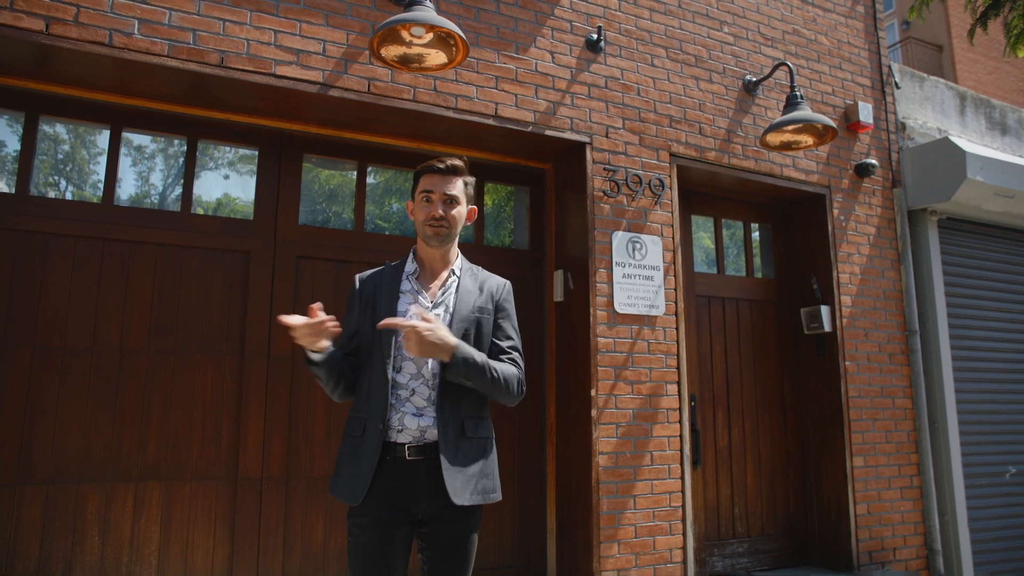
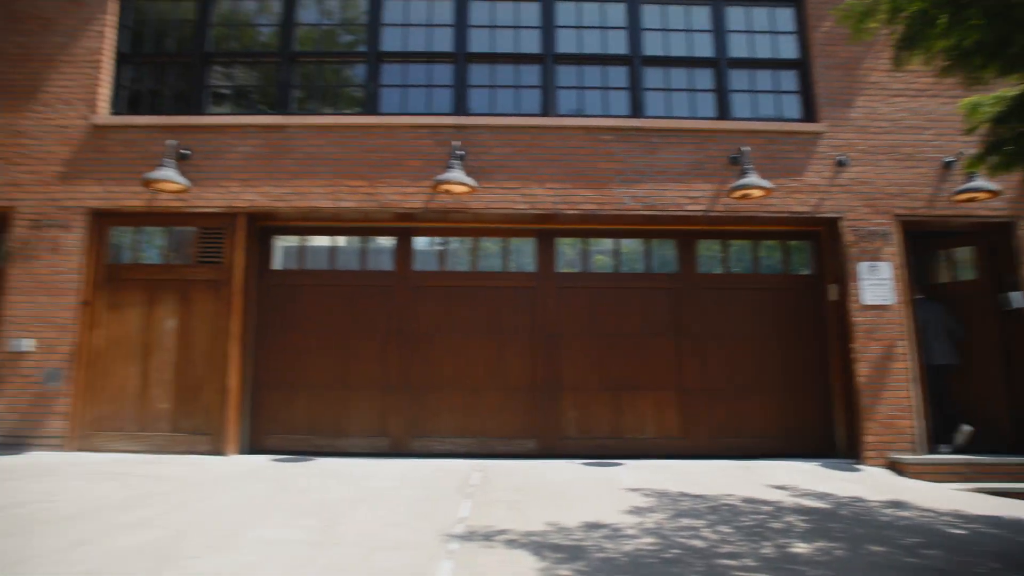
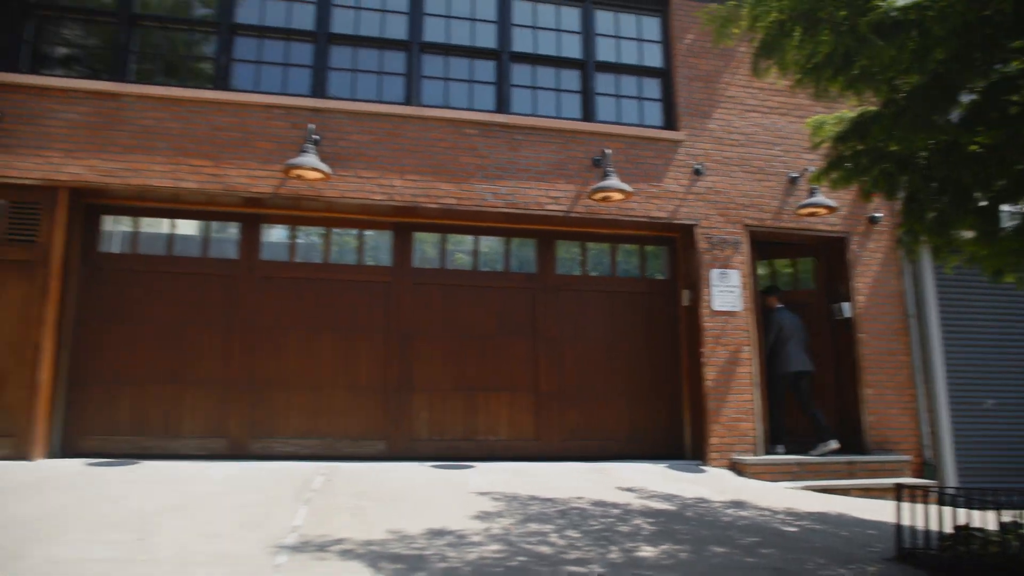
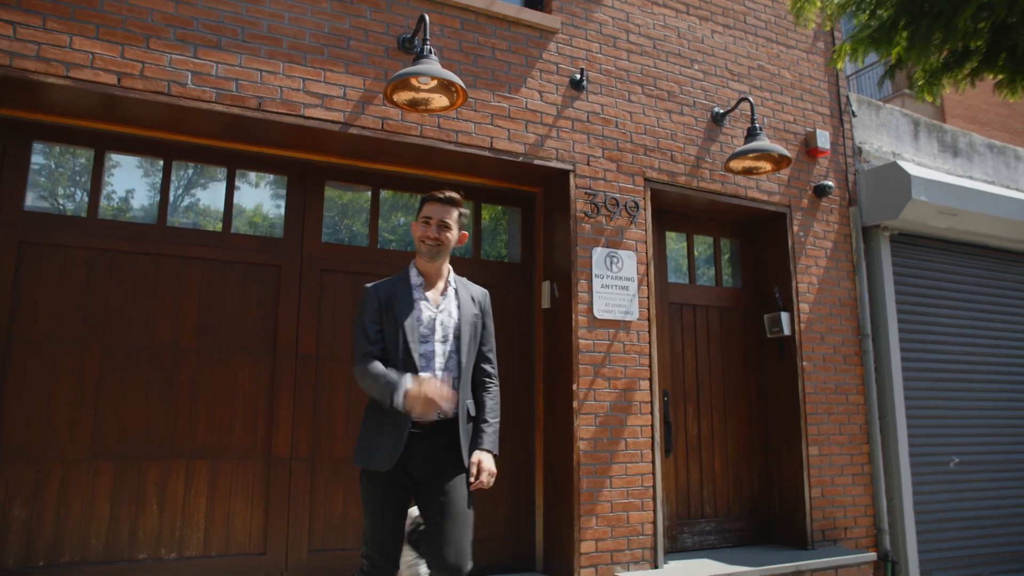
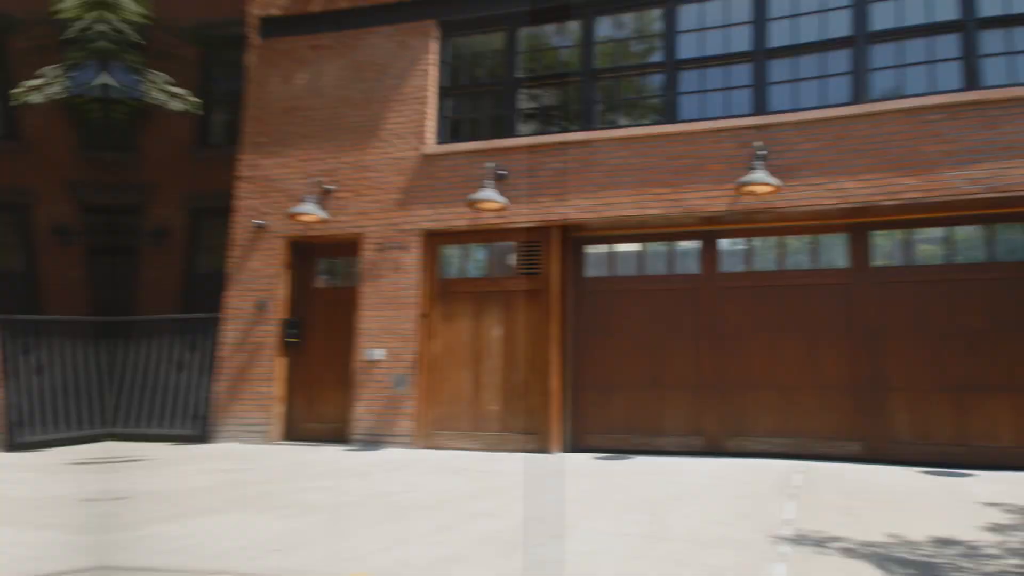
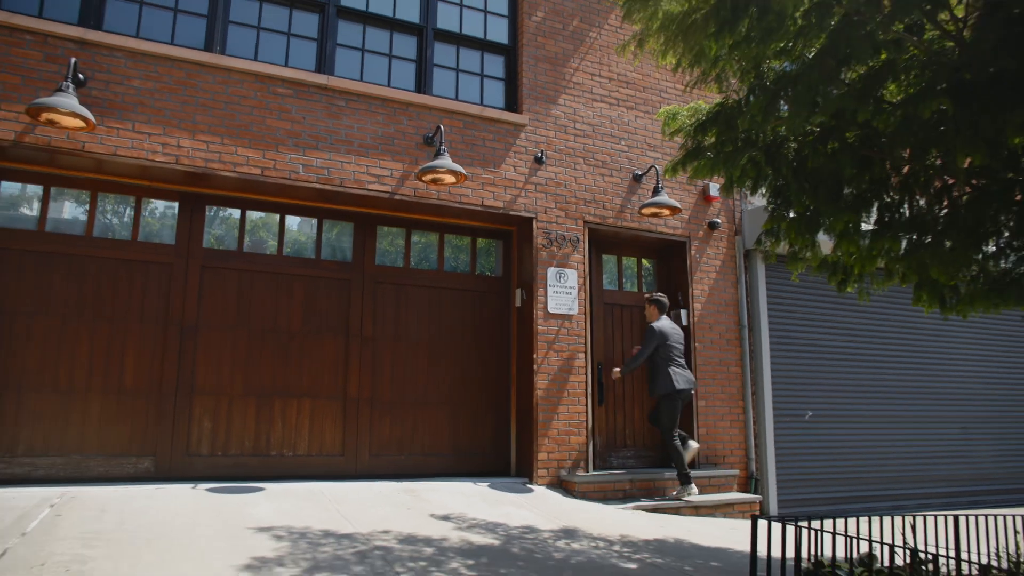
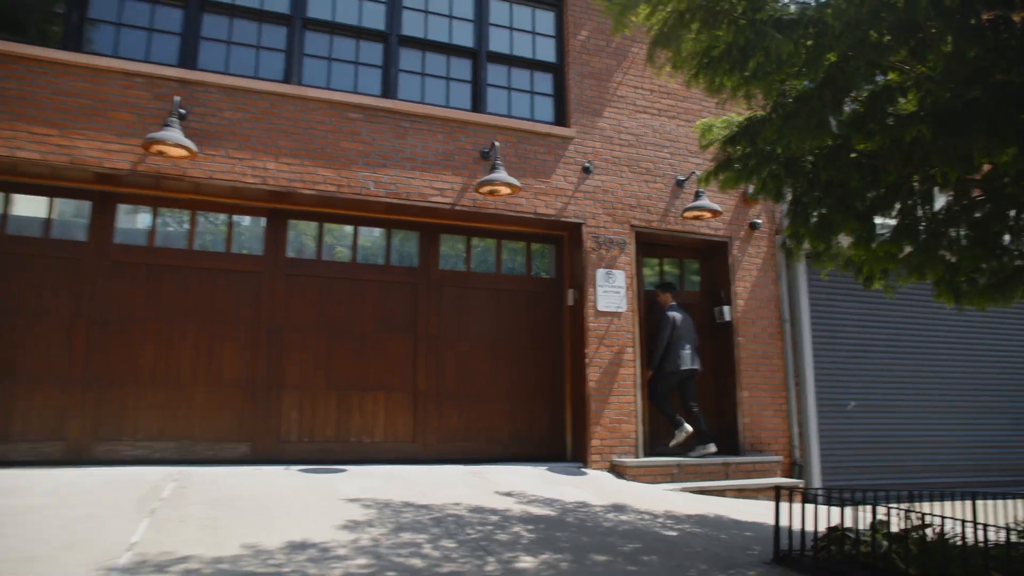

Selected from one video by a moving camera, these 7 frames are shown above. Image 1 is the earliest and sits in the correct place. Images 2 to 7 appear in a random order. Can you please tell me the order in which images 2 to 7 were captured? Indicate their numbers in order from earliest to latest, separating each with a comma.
4, 6, 7, 3, 2, 5
